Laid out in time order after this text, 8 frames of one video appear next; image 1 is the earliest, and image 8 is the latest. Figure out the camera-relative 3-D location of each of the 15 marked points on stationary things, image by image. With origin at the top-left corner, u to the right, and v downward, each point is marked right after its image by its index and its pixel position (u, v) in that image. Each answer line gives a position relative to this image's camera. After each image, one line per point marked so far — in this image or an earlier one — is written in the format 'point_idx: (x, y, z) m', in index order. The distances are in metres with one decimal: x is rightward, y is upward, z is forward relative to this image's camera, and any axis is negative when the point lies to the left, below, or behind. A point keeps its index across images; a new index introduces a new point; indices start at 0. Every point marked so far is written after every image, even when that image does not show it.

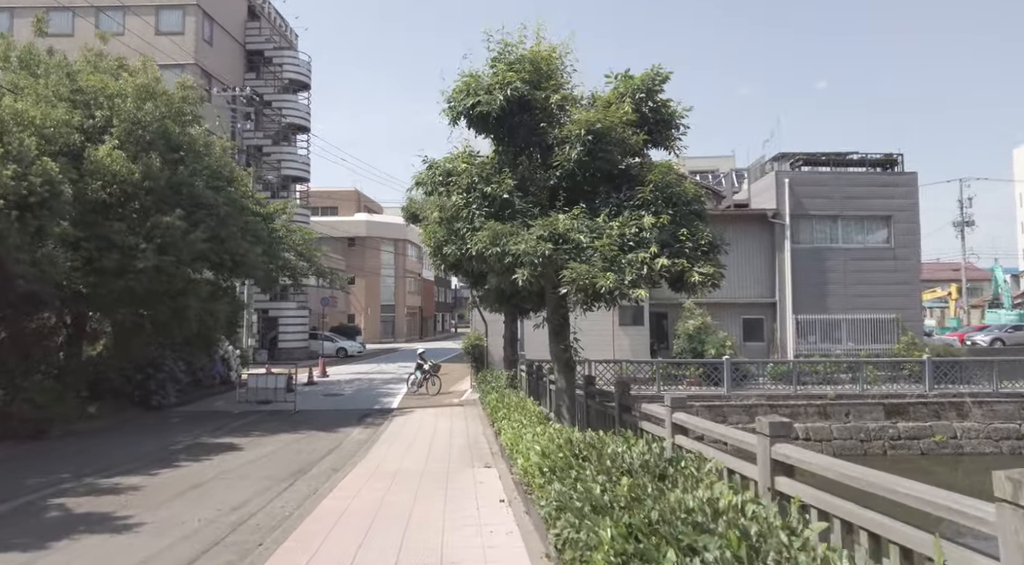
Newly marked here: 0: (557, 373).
0: (+0.6, -1.1, +8.6) m
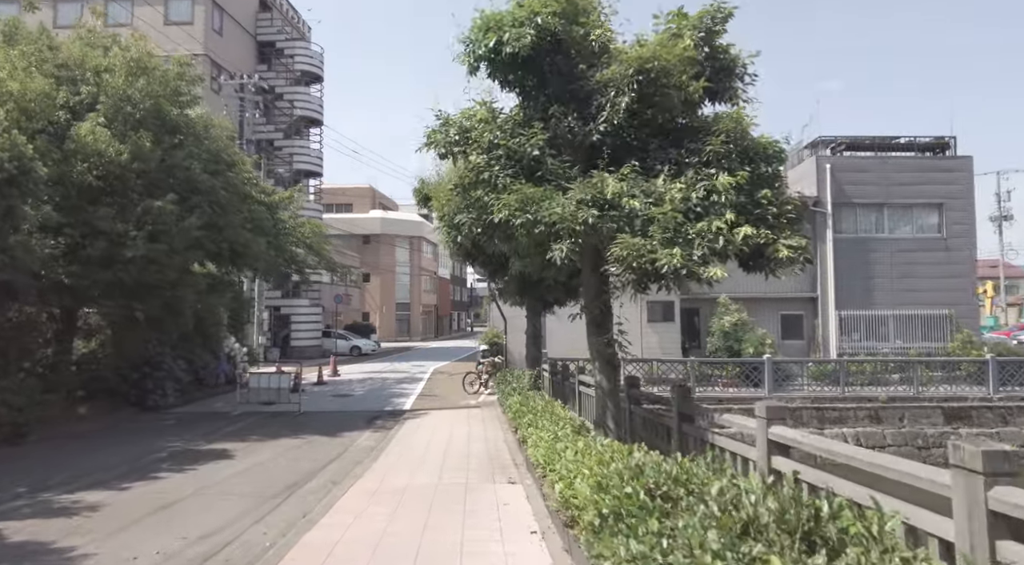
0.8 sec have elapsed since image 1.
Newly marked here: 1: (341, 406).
0: (+0.9, -0.9, +7.1) m
1: (-4.6, -3.4, +18.8) m
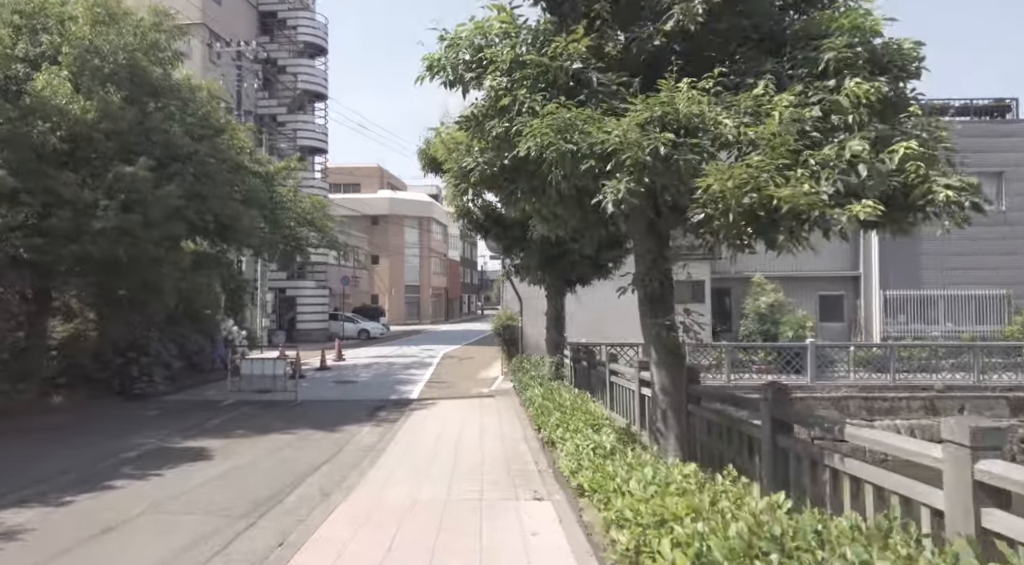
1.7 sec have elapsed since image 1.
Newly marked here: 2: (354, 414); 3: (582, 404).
0: (+1.1, -0.7, +5.5) m
1: (-4.2, -2.8, +17.3) m
2: (-3.2, -2.7, +14.3) m
3: (+0.8, -1.5, +8.4) m
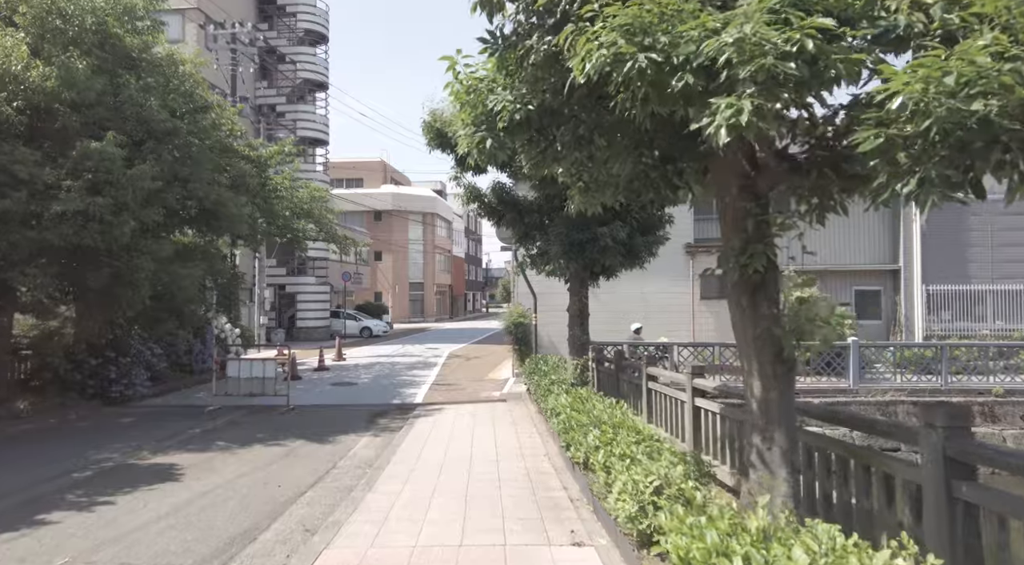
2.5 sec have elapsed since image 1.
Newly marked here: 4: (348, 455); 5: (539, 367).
0: (+1.3, -0.5, +4.0) m
1: (-3.9, -2.7, +15.9) m
2: (-3.0, -2.6, +12.8) m
3: (+1.1, -1.4, +6.9) m
4: (-2.4, -2.5, +10.1) m
5: (+0.5, -1.6, +13.0) m
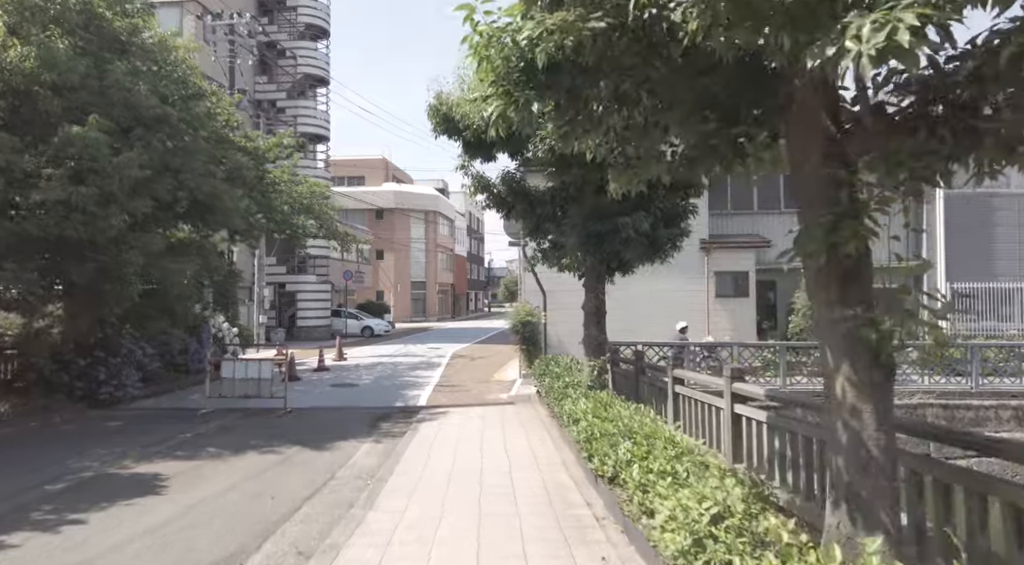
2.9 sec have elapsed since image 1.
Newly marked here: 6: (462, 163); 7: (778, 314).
0: (+1.5, -0.5, +3.3) m
1: (-3.7, -2.6, +15.2) m
2: (-2.8, -2.5, +12.1) m
3: (+1.3, -1.3, +6.2) m
4: (-2.2, -2.4, +9.4) m
5: (+0.7, -1.5, +12.3) m
6: (-0.8, +1.9, +11.1) m
7: (+7.2, -0.9, +18.9) m
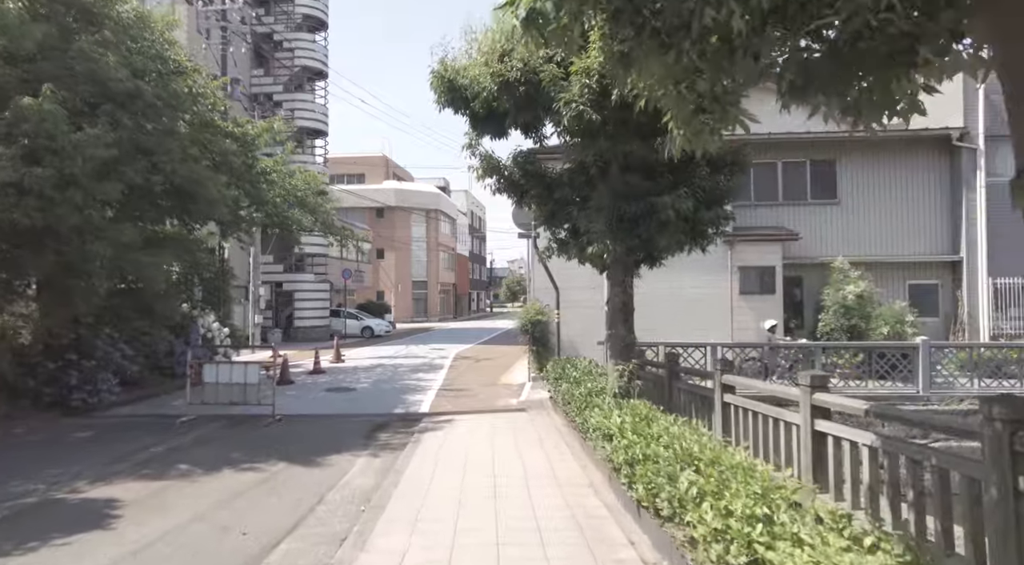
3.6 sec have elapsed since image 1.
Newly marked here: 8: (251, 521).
0: (+1.7, -0.4, +2.0) m
1: (-3.5, -2.5, +13.9) m
2: (-2.6, -2.4, +10.9) m
3: (+1.4, -1.2, +5.0) m
4: (-2.0, -2.3, +8.1) m
5: (+0.9, -1.4, +11.1) m
6: (-0.6, +2.0, +9.8) m
7: (+7.4, -0.8, +17.6) m
8: (-2.4, -2.2, +6.3) m
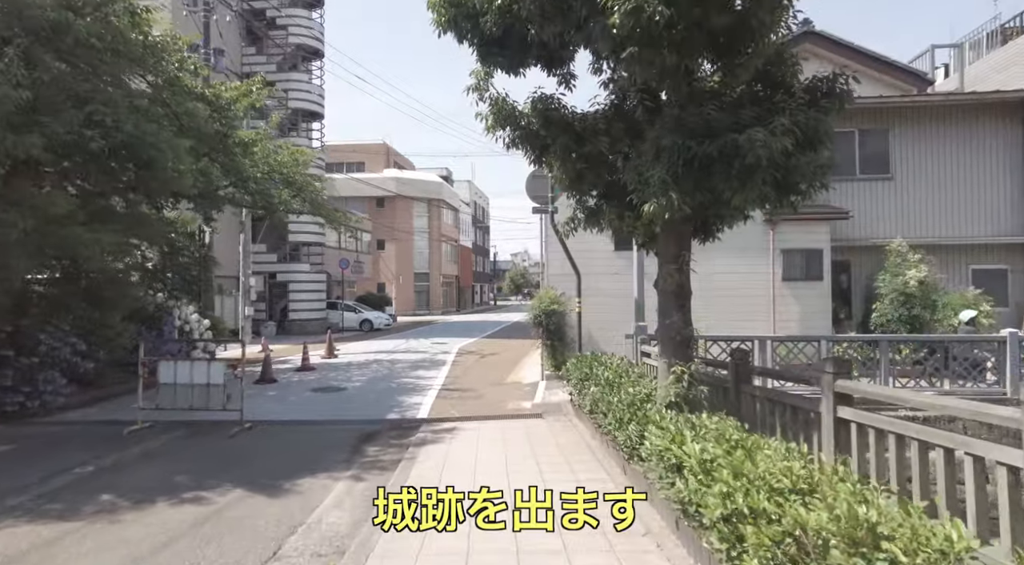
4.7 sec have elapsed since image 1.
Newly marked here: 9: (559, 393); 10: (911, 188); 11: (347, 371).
0: (+1.9, -0.2, 0.0) m
1: (-3.3, -2.2, +12.0) m
2: (-2.4, -2.2, +8.9) m
3: (+1.6, -1.0, +2.9) m
4: (-1.8, -2.1, +6.1) m
5: (+1.1, -1.2, +9.1) m
6: (-0.4, +2.2, +7.8) m
7: (+7.7, -0.4, +15.6) m
8: (-2.2, -2.0, +4.4) m
9: (+0.8, -2.0, +12.4) m
10: (+8.8, +2.1, +15.3) m
11: (-4.1, -2.2, +17.2) m
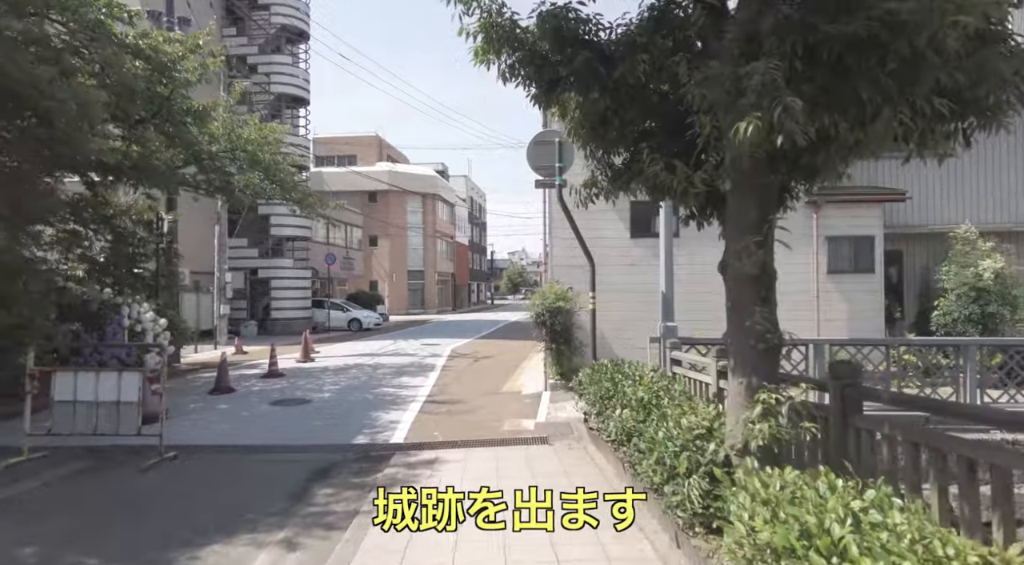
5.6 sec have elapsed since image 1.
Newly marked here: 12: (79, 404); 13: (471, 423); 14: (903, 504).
0: (+1.9, -0.1, -2.2) m
1: (-3.3, -2.1, +9.7) m
2: (-2.4, -2.0, +6.6) m
3: (+1.6, -0.9, +0.7) m
4: (-1.8, -2.0, +3.9) m
5: (+1.1, -1.0, +6.8) m
6: (-0.4, +2.4, +5.6) m
7: (+7.6, -0.3, +13.4) m
8: (-2.2, -1.9, +2.1) m
9: (+0.8, -1.8, +10.1) m
10: (+8.8, +2.2, +13.1) m
11: (-4.1, -2.0, +14.9) m
12: (-5.0, -1.4, +8.1) m
13: (-0.6, -2.0, +9.9) m
14: (+1.6, -1.0, +3.0) m
